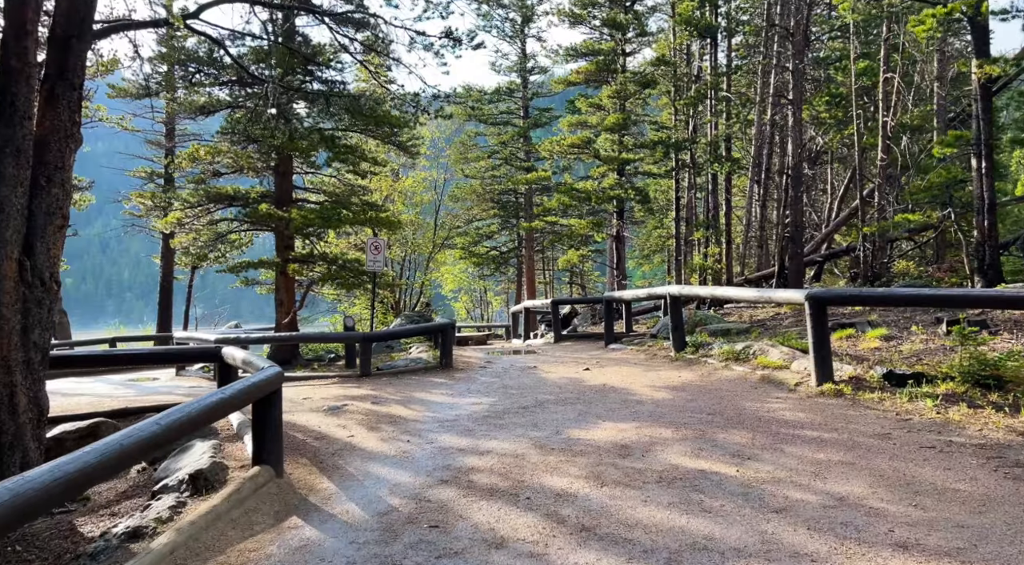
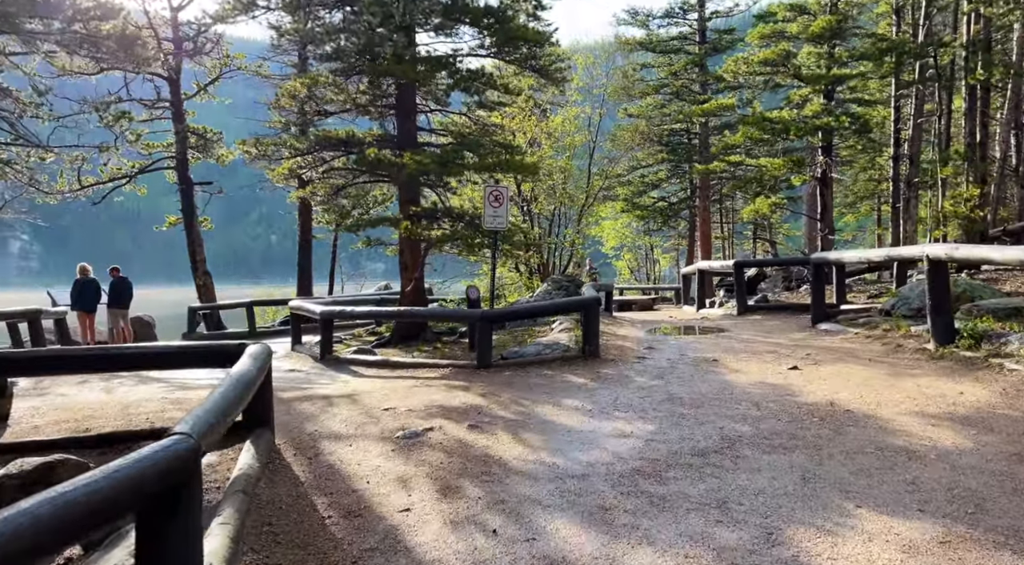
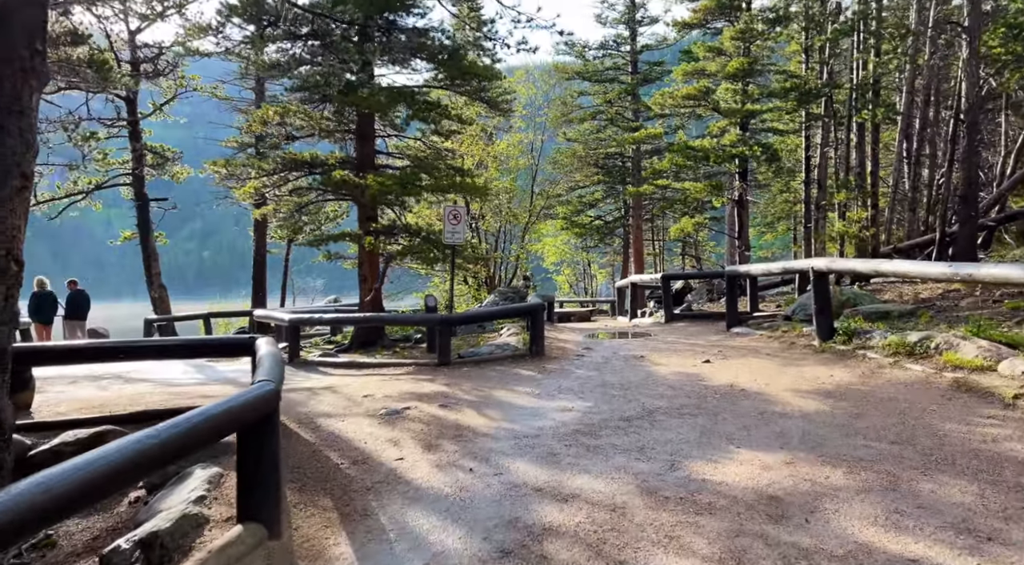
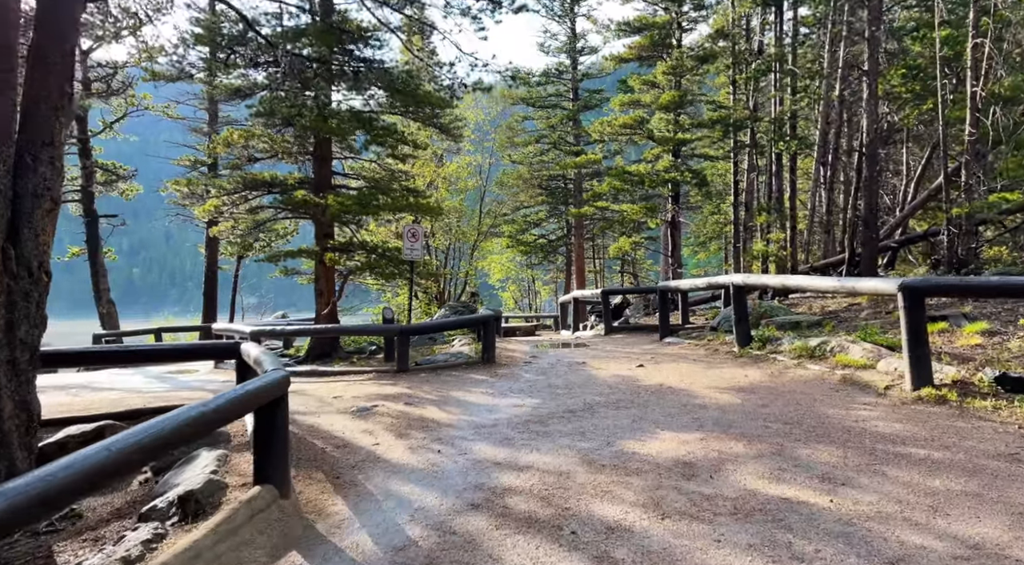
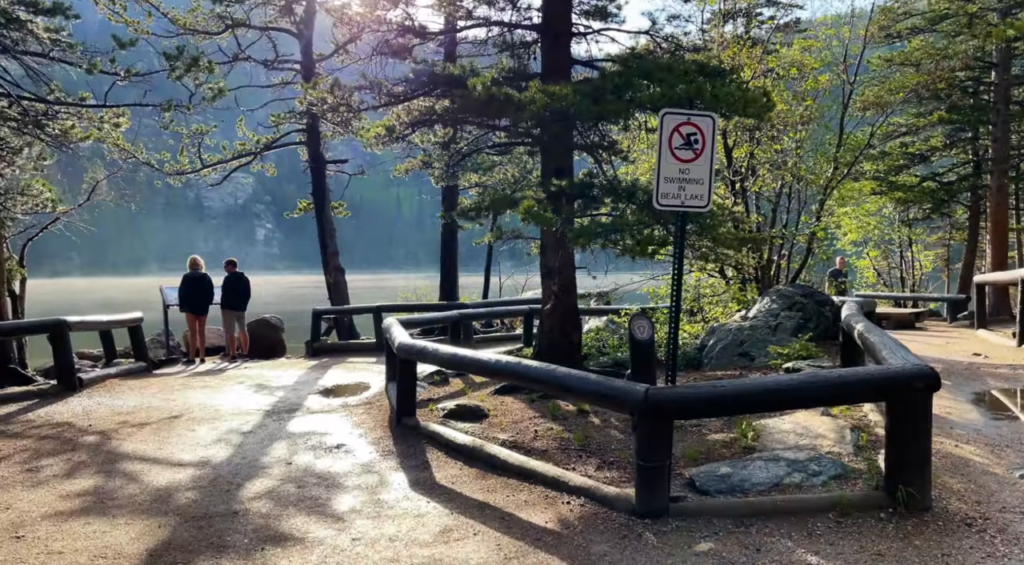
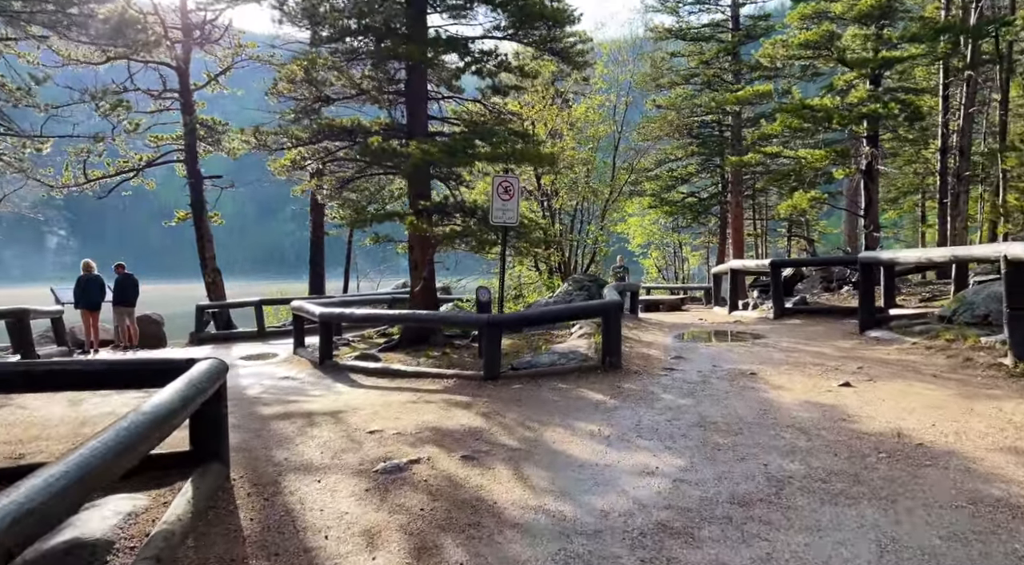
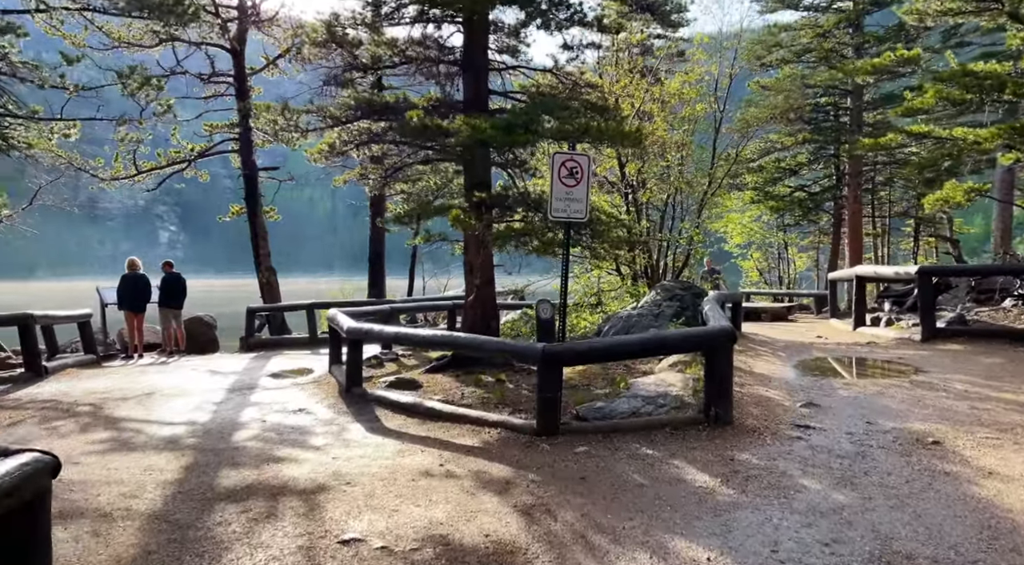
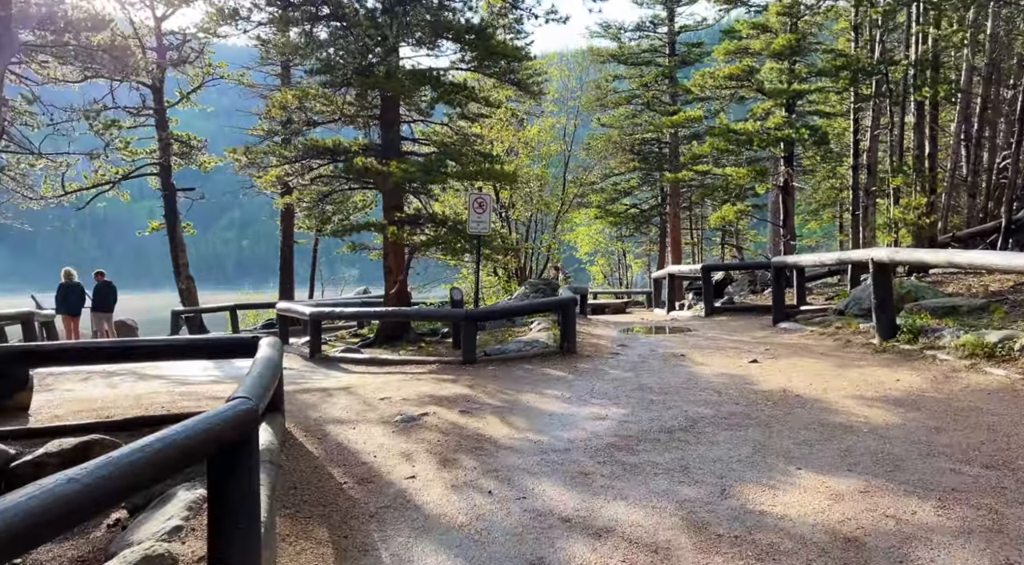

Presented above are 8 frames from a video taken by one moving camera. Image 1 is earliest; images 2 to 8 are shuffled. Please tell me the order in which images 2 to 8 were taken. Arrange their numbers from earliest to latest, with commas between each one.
4, 3, 8, 2, 6, 7, 5
